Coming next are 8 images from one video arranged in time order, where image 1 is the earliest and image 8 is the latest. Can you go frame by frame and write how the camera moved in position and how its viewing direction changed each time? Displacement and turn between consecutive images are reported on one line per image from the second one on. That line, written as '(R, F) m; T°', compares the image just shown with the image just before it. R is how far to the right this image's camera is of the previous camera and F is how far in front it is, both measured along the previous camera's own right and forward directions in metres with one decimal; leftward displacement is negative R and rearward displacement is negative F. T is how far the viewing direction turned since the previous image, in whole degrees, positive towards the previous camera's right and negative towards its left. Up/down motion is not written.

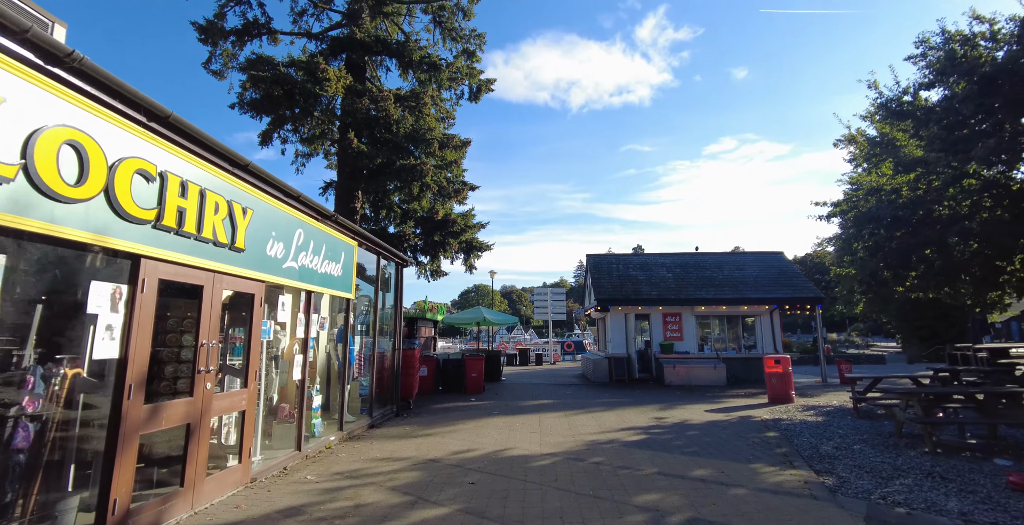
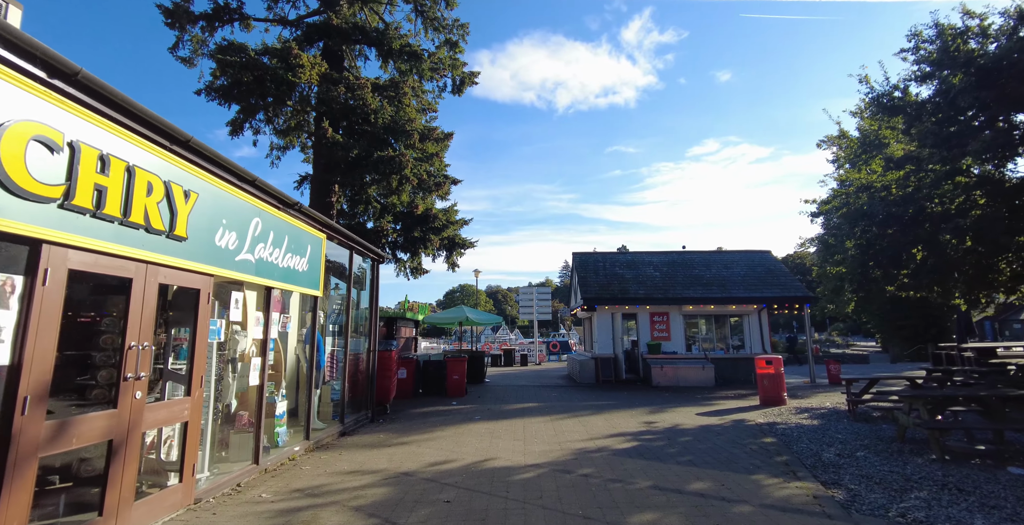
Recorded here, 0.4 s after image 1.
(0.0, +0.6) m; +2°
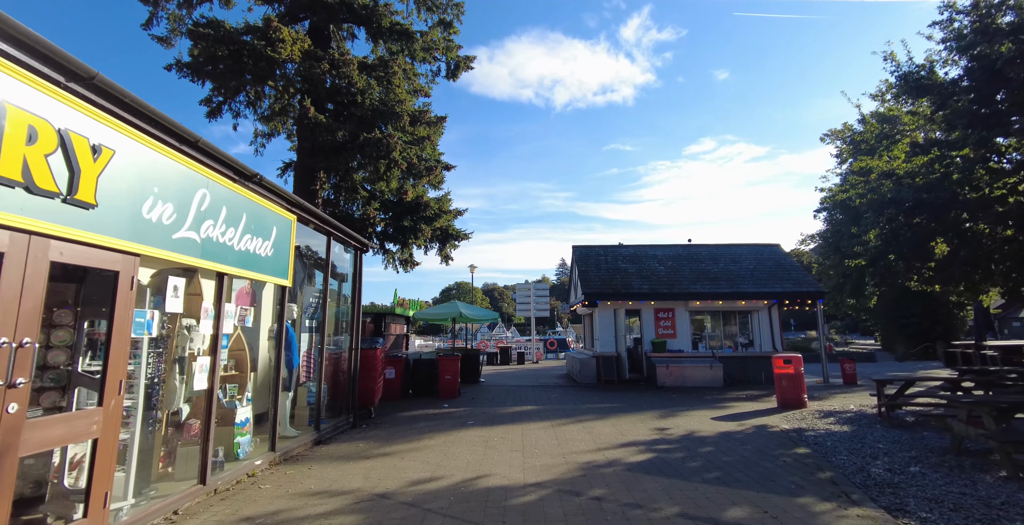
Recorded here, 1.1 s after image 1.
(0.0, +1.0) m; 0°
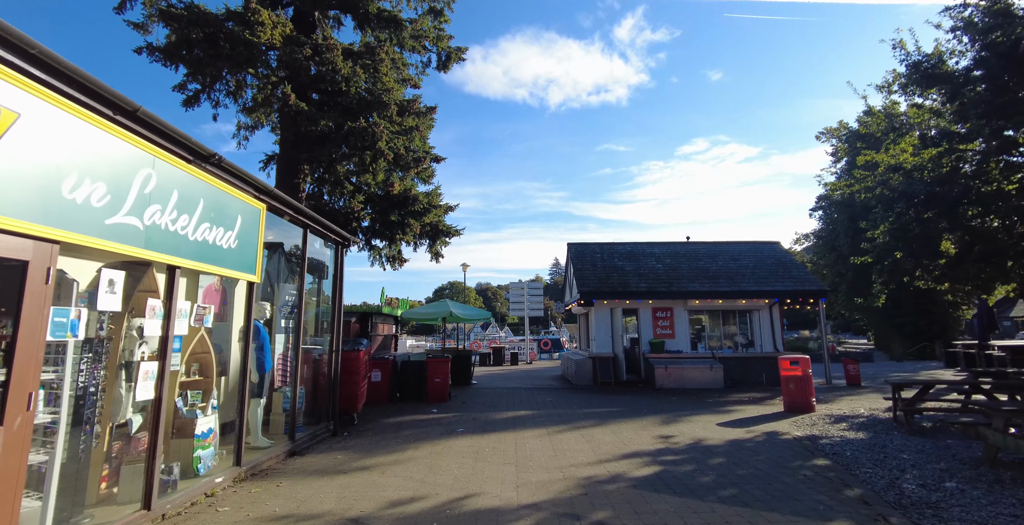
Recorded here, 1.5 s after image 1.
(0.0, +0.6) m; +1°
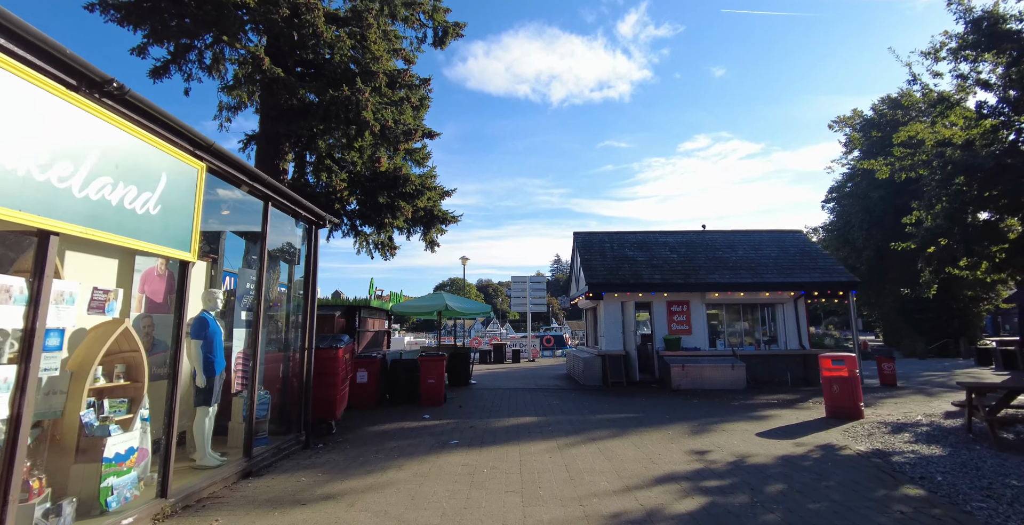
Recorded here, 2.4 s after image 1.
(0.0, +1.3) m; 0°
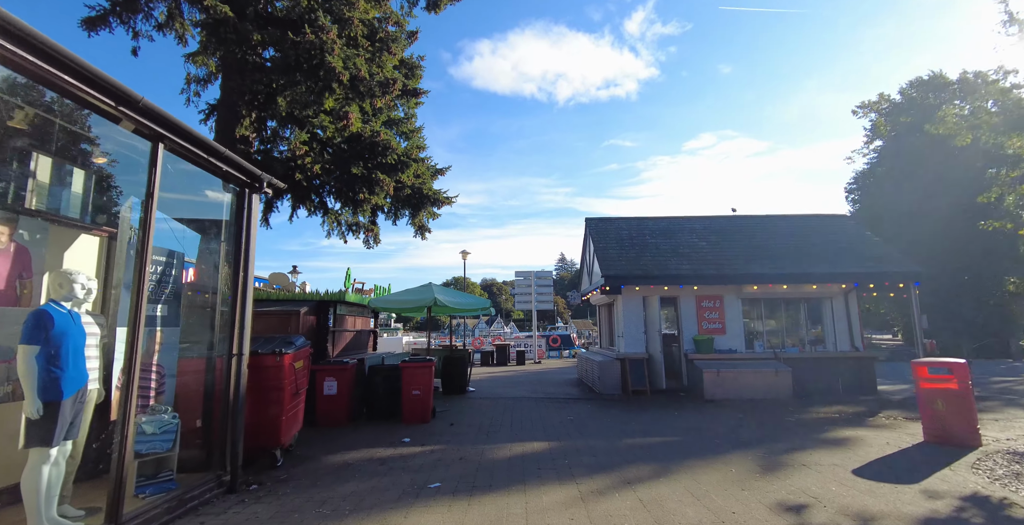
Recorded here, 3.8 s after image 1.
(0.0, +2.0) m; -1°
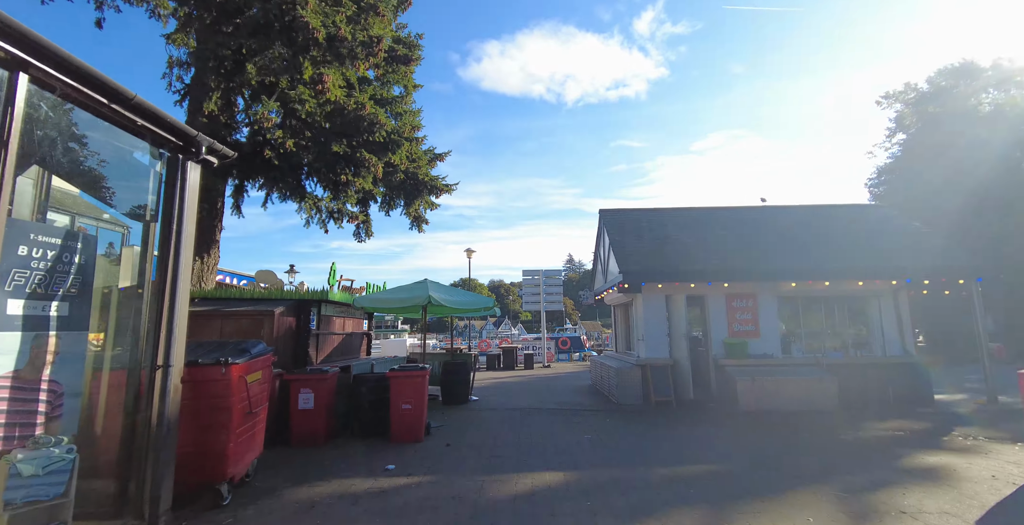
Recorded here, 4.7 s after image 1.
(0.0, +1.3) m; -1°
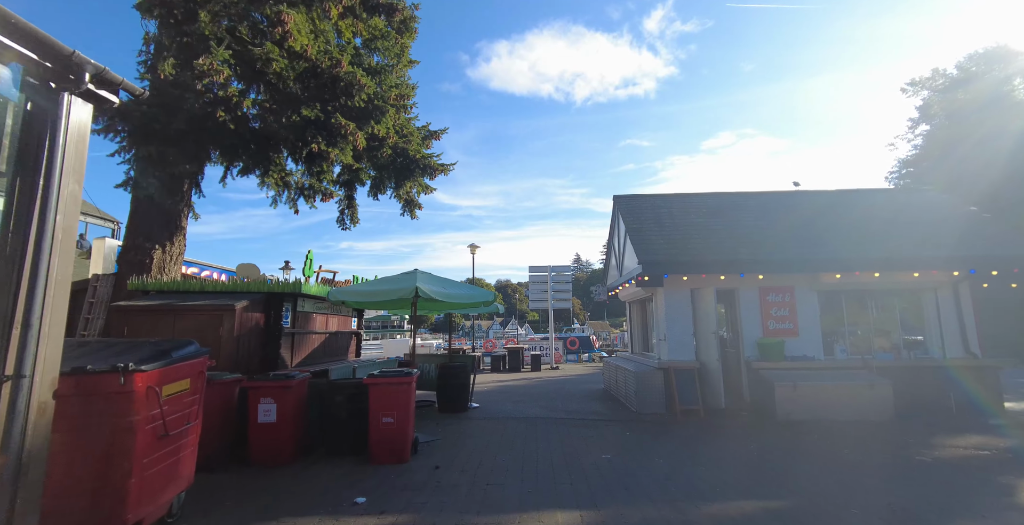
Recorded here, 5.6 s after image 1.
(+0.1, +1.3) m; -1°
